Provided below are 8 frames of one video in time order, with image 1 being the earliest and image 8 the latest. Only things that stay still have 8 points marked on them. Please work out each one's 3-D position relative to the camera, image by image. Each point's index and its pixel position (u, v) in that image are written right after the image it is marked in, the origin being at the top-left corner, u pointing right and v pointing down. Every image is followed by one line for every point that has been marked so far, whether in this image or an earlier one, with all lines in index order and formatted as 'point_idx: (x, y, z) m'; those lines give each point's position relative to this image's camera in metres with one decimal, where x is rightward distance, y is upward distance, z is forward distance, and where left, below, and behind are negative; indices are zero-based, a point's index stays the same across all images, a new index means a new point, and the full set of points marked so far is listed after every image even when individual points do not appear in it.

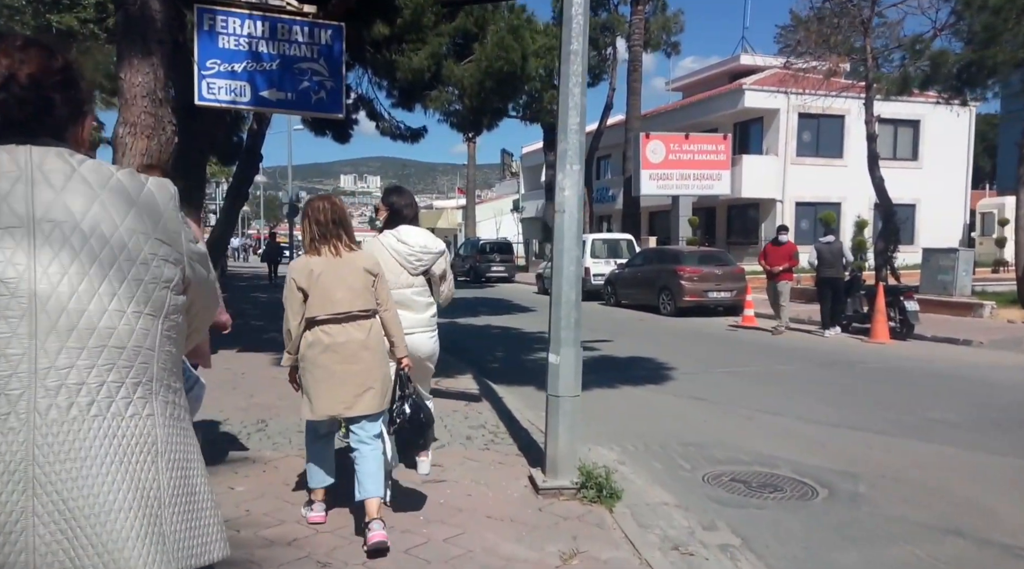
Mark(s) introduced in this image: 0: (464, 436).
0: (-0.4, -1.1, +5.8) m
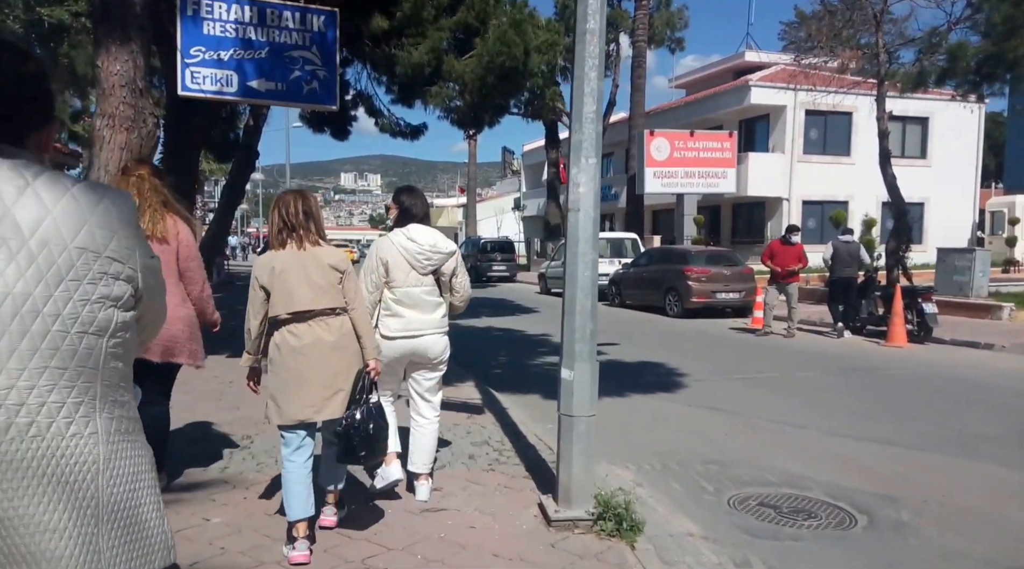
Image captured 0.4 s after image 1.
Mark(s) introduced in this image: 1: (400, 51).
0: (-0.3, -1.2, +5.3) m
1: (-2.3, +4.6, +15.4) m
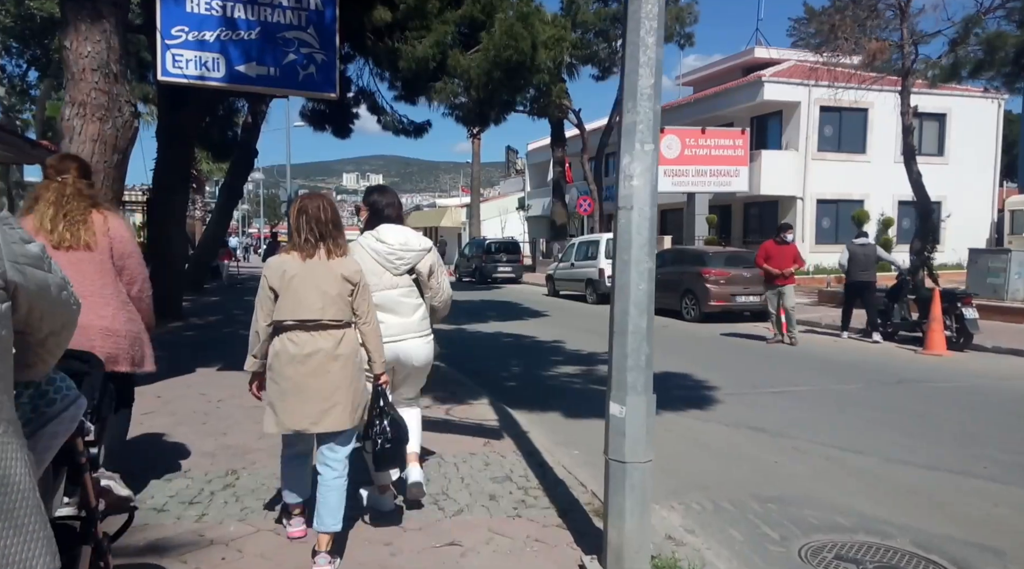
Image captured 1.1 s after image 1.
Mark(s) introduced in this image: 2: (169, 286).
0: (-0.1, -1.2, +4.6) m
1: (-2.1, +4.5, +14.7) m
2: (-6.0, -0.1, +13.5) m
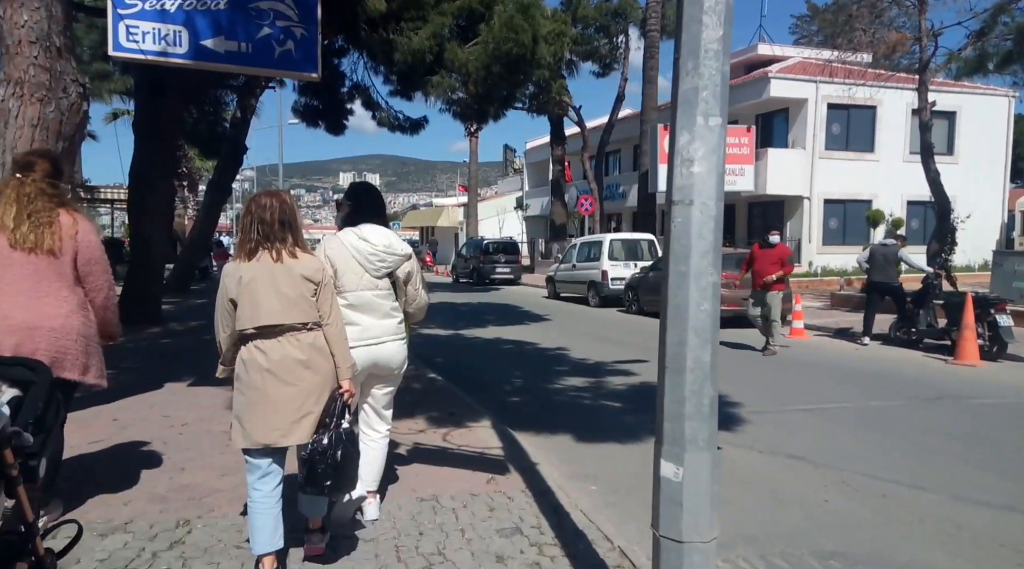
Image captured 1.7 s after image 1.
0: (-0.1, -1.3, +3.7) m
1: (-2.0, +4.5, +13.8) m
2: (-6.0, -0.1, +12.7) m
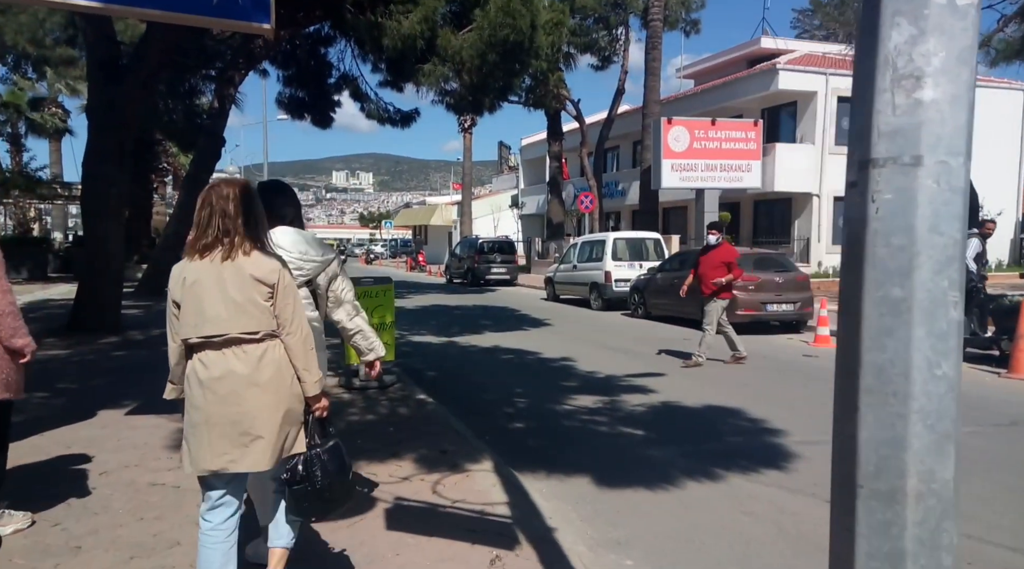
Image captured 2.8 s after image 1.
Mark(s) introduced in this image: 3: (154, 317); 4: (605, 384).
0: (0.0, -1.4, +2.5) m
1: (-2.1, +4.4, +12.6) m
2: (-6.0, -0.2, +11.4) m
3: (-6.5, -0.6, +14.0) m
4: (+1.1, -1.2, +9.5) m
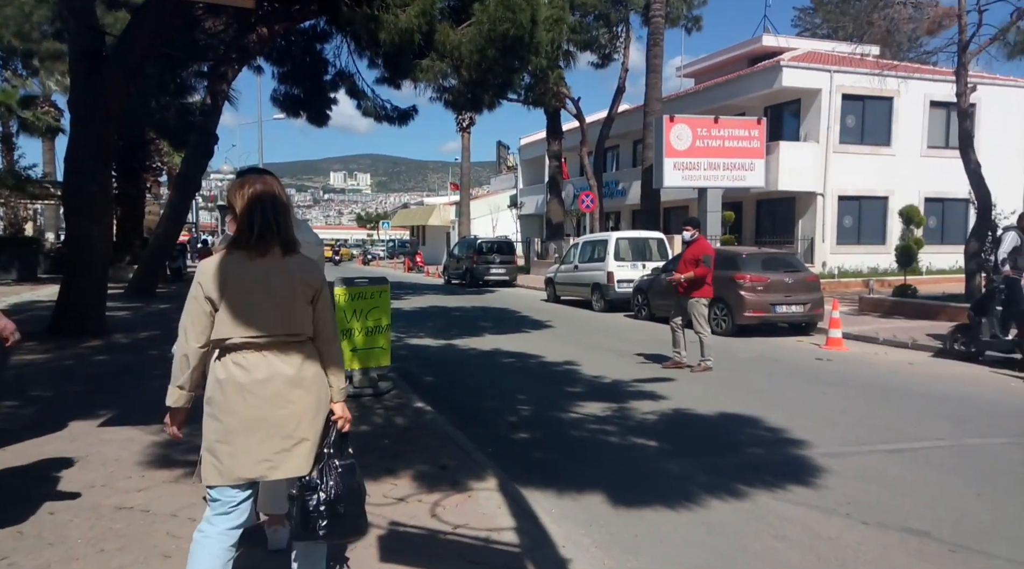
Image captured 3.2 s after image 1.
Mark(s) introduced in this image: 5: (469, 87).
0: (0.0, -1.4, +2.0) m
1: (-2.0, +4.4, +12.1) m
2: (-6.0, -0.2, +10.9) m
3: (-6.5, -0.6, +13.5) m
4: (+1.2, -1.2, +9.0) m
5: (-0.9, +4.2, +16.3) m
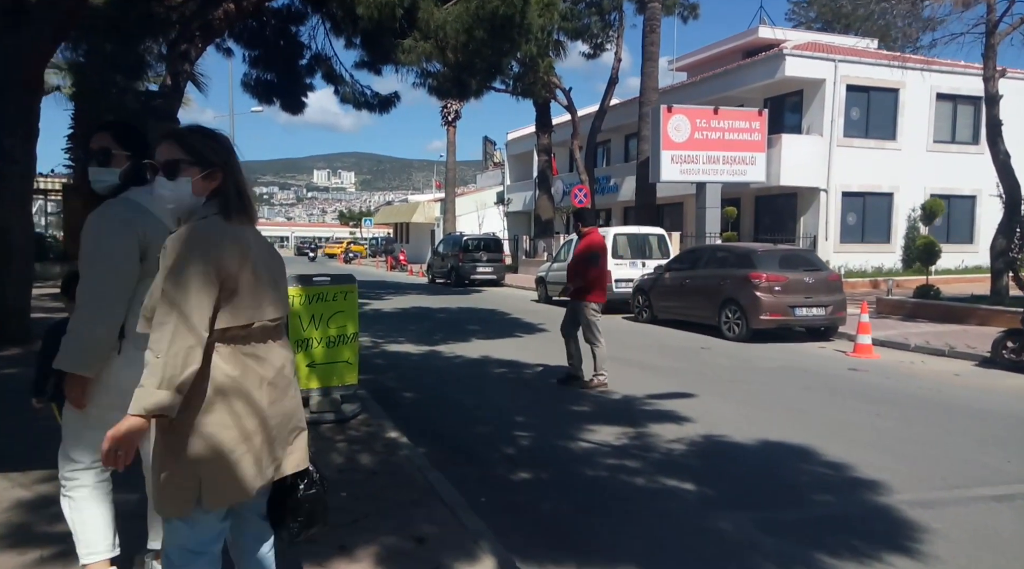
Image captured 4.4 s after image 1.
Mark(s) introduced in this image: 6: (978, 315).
0: (+0.1, -1.4, +0.6) m
1: (-2.2, +4.4, +10.6) m
2: (-6.1, -0.2, +9.4) m
3: (-6.6, -0.6, +11.9) m
4: (+1.1, -1.2, +7.6) m
5: (-1.1, +4.2, +14.9) m
6: (+8.4, -0.6, +14.0) m
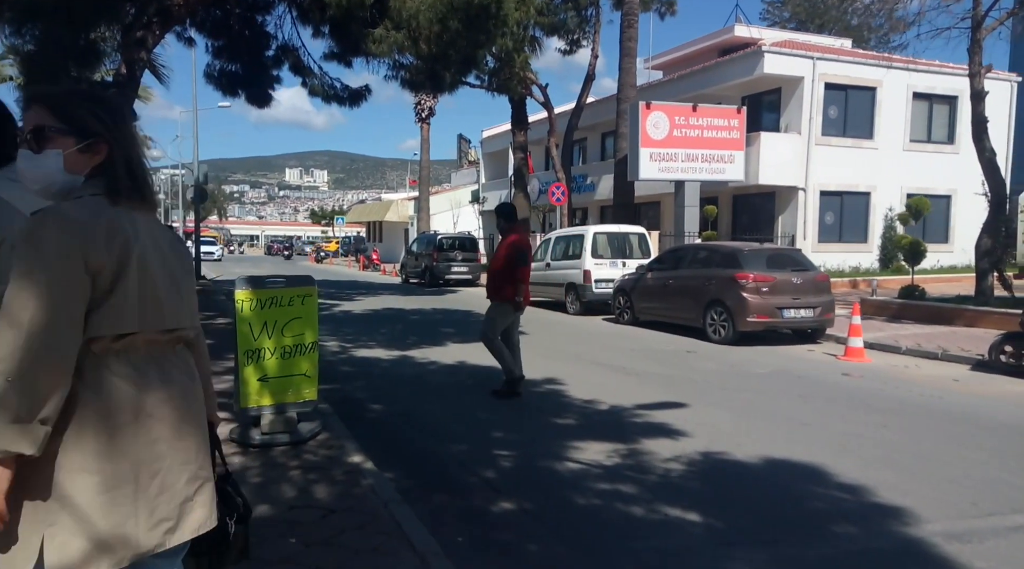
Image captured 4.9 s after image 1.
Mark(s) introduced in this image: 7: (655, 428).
0: (+0.1, -1.4, 0.0) m
1: (-2.5, +4.4, +9.9) m
2: (-6.3, -0.2, +8.5) m
3: (-7.0, -0.6, +11.1) m
4: (+0.9, -1.3, +7.0) m
5: (-1.5, +4.2, +14.2) m
6: (+8.0, -0.6, +13.6) m
7: (+1.3, -1.3, +6.8) m
